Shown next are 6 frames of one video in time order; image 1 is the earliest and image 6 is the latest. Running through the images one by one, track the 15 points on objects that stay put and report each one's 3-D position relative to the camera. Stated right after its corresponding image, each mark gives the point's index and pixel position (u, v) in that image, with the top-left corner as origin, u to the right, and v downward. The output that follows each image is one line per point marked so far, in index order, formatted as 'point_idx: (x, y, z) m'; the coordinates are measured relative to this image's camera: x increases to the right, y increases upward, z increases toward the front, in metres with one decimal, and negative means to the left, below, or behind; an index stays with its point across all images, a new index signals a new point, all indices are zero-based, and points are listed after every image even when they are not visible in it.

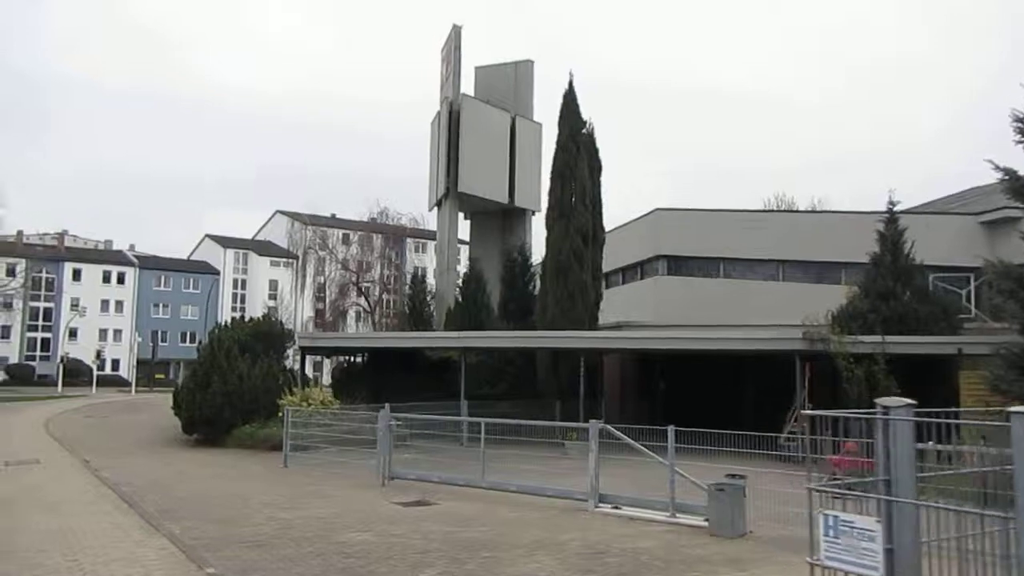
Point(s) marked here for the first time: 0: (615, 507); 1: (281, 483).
0: (+1.5, -3.1, +11.8) m
1: (-4.2, -3.5, +14.8) m
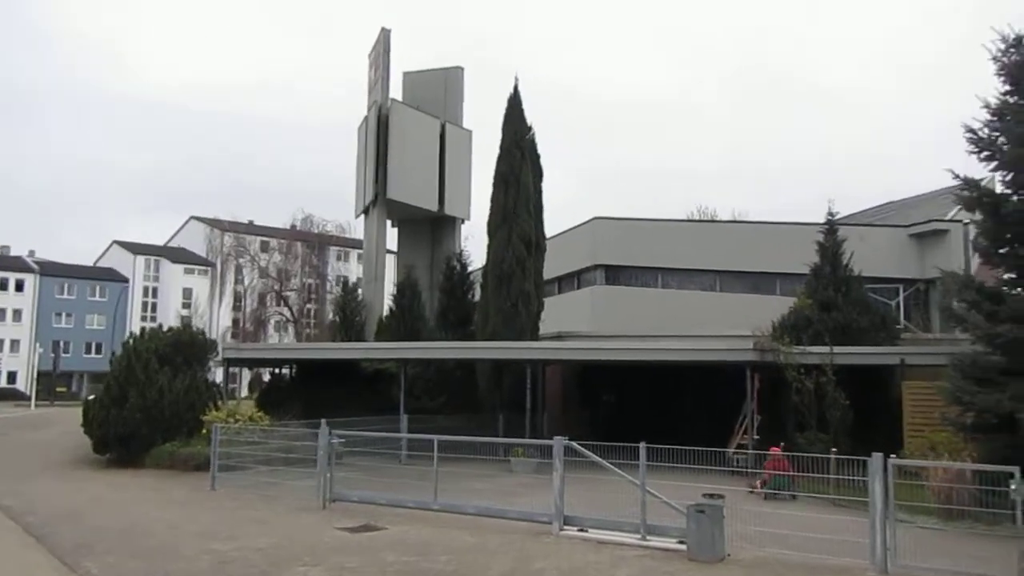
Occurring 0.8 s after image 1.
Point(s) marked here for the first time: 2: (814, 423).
0: (+0.9, -3.2, +11.1) m
1: (-5.0, -3.6, +13.6) m
2: (+6.5, -2.9, +17.8) m
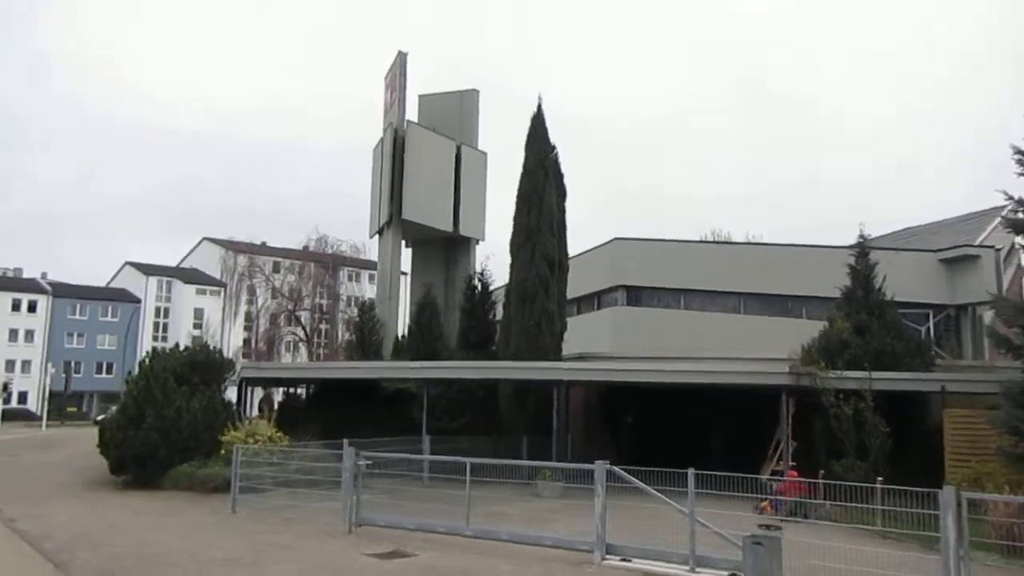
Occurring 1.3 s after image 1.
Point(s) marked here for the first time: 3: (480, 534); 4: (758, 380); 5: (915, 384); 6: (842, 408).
0: (+1.4, -3.5, +10.5) m
1: (-4.5, -3.9, +13.1) m
2: (+7.1, -3.4, +17.2) m
3: (-0.5, -3.7, +12.3) m
4: (+5.2, -2.0, +17.6) m
5: (+8.5, -2.0, +17.4) m
6: (+6.9, -2.5, +17.2) m
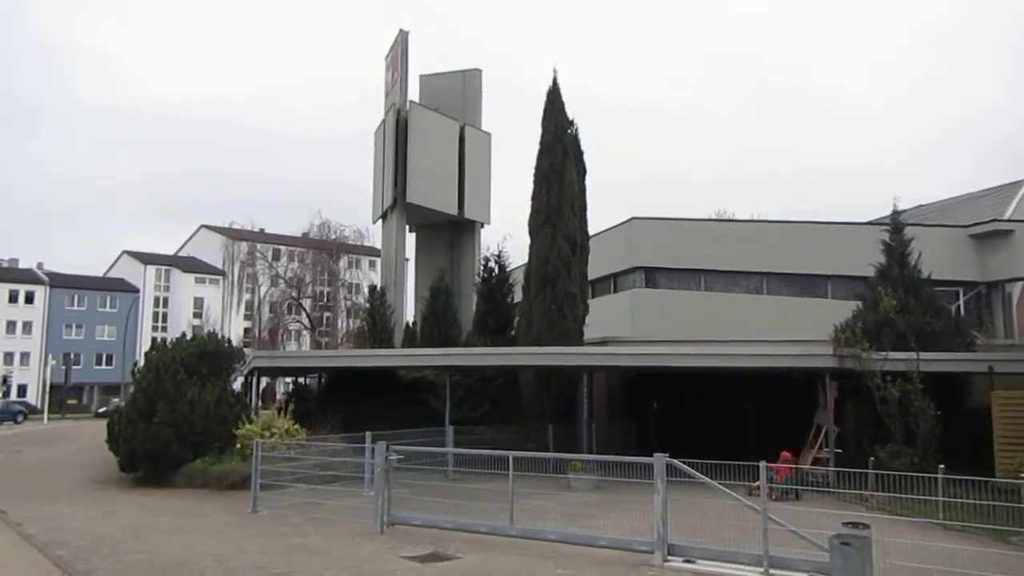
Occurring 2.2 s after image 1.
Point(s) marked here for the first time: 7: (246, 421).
0: (+2.1, -3.2, +9.7) m
1: (-3.8, -3.7, +12.3) m
2: (+7.7, -2.9, +16.4) m
3: (+0.2, -3.4, +11.5) m
4: (+5.8, -1.5, +16.8) m
5: (+9.1, -1.6, +16.7) m
6: (+7.5, -2.0, +16.4) m
7: (-6.4, -3.2, +19.7) m
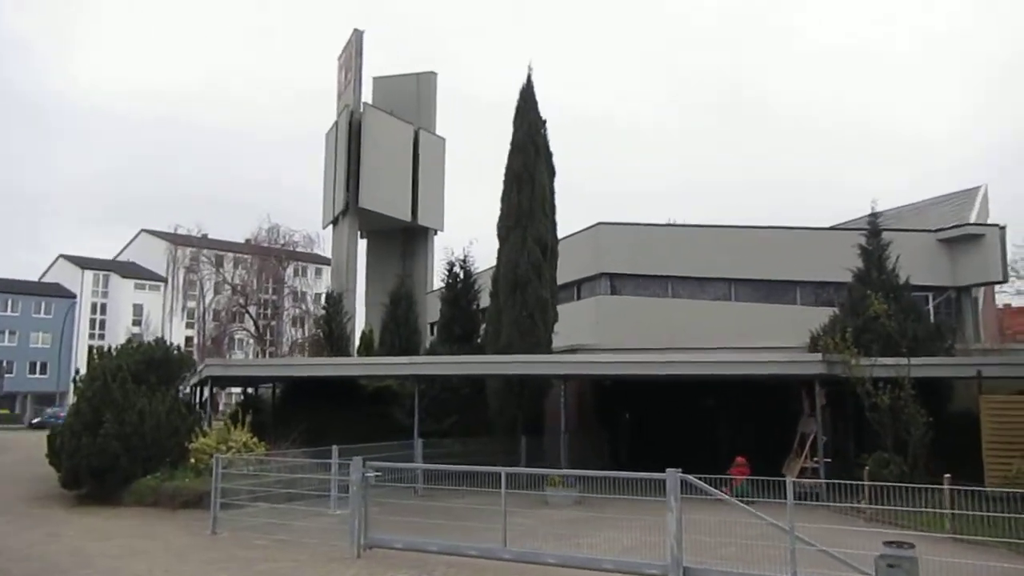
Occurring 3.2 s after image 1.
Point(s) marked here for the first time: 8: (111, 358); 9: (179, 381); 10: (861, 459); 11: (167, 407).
0: (+2.1, -3.2, +8.9) m
1: (-4.0, -3.7, +11.1) m
2: (+7.3, -3.0, +15.9) m
3: (+0.1, -3.4, +10.5) m
4: (+5.4, -1.6, +16.2) m
5: (+8.7, -1.6, +16.3) m
6: (+7.1, -2.1, +15.9) m
7: (-7.0, -3.2, +18.3) m
8: (-8.8, -1.5, +18.2) m
9: (-7.7, -2.2, +19.0) m
10: (+7.0, -3.4, +16.5) m
11: (-7.4, -2.6, +17.6) m
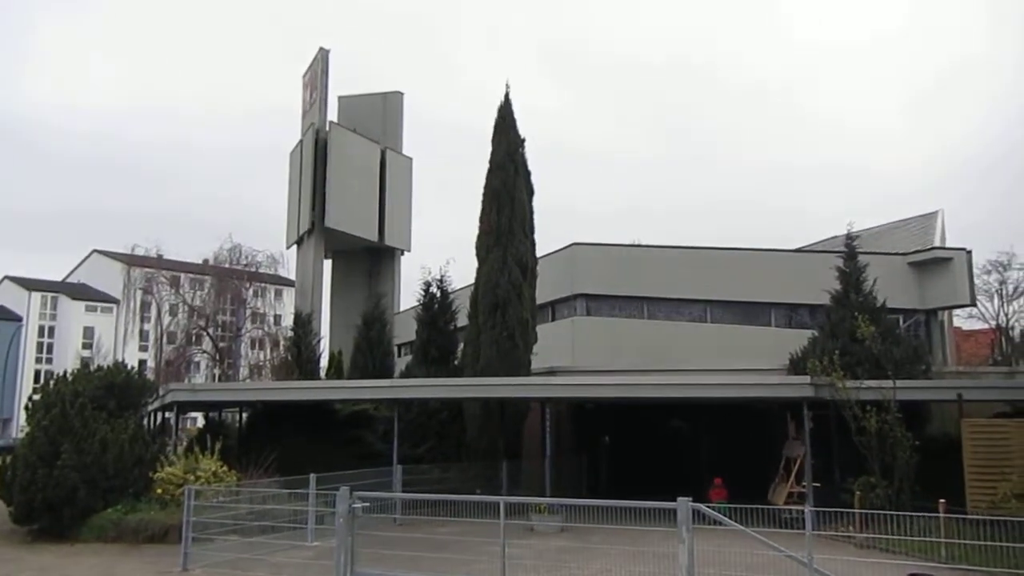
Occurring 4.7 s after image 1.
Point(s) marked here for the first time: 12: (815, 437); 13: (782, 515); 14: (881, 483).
0: (+2.1, -3.4, +8.5) m
1: (-4.0, -3.9, +10.4) m
2: (+7.0, -3.5, +15.8) m
3: (0.0, -3.7, +10.0) m
4: (+5.1, -2.0, +16.0) m
5: (+8.3, -2.1, +16.3) m
6: (+6.8, -2.5, +15.8) m
7: (-7.4, -3.7, +17.5) m
8: (-9.2, -2.0, +17.3) m
9: (-8.1, -2.7, +18.1) m
10: (+6.6, -3.9, +16.4) m
11: (-7.8, -3.0, +16.7) m
12: (+6.9, -3.4, +18.7) m
13: (+3.8, -3.2, +11.7) m
14: (+7.0, -3.7, +15.5) m
